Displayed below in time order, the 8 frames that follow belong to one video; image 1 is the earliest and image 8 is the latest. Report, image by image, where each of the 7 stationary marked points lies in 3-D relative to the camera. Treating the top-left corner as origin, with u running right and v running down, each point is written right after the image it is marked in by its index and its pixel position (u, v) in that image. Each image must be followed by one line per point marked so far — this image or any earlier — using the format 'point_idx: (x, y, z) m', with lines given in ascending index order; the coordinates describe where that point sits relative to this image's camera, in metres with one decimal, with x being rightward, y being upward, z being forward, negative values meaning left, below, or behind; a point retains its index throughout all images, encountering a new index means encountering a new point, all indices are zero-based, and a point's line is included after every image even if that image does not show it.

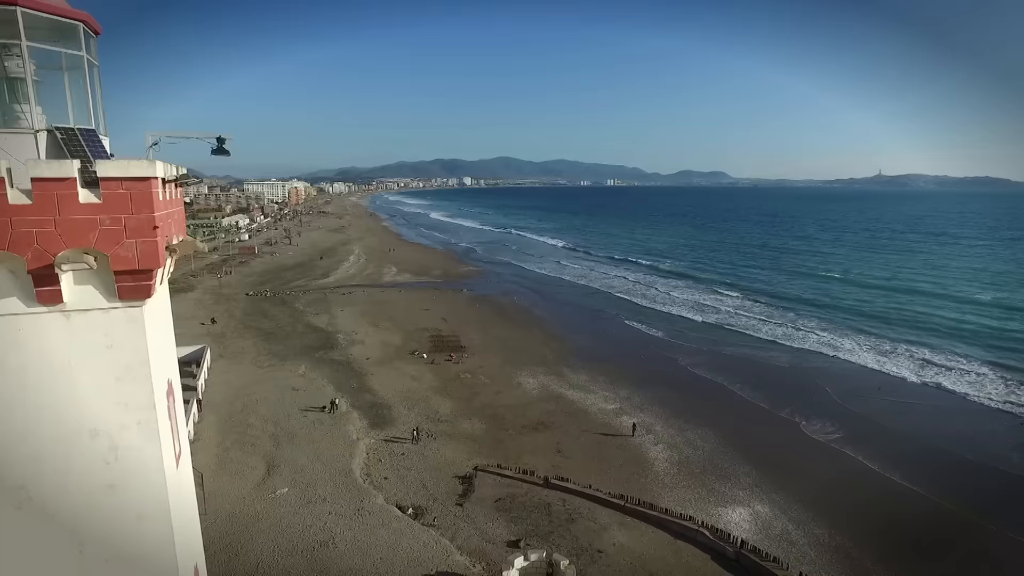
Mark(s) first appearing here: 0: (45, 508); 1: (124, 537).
0: (-3.1, -1.4, +4.0) m
1: (-2.7, -1.7, +4.2) m
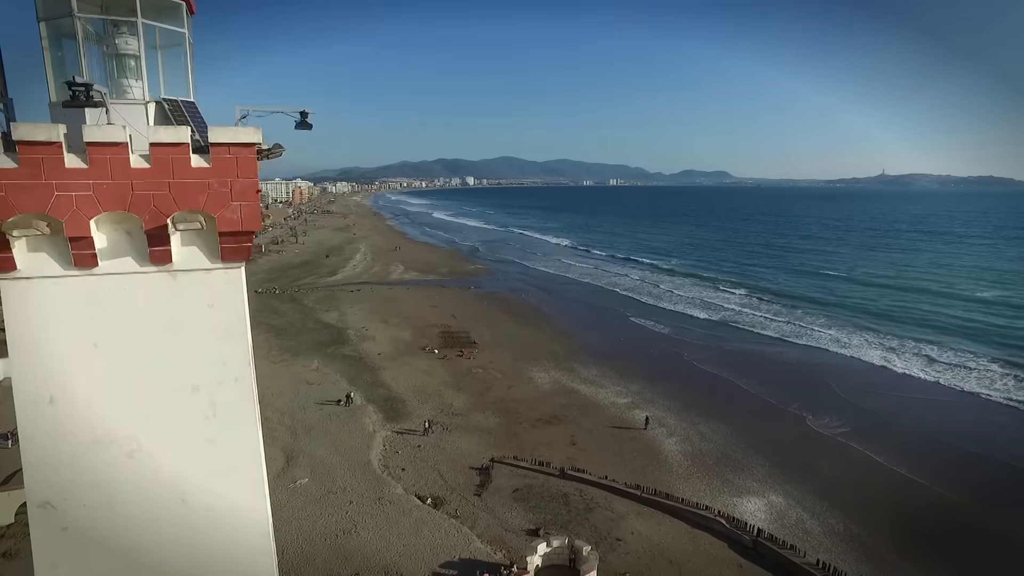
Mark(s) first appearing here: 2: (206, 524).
0: (-2.5, -1.2, +4.2) m
1: (-2.1, -1.5, +4.4) m
2: (-2.2, -1.7, +4.4) m
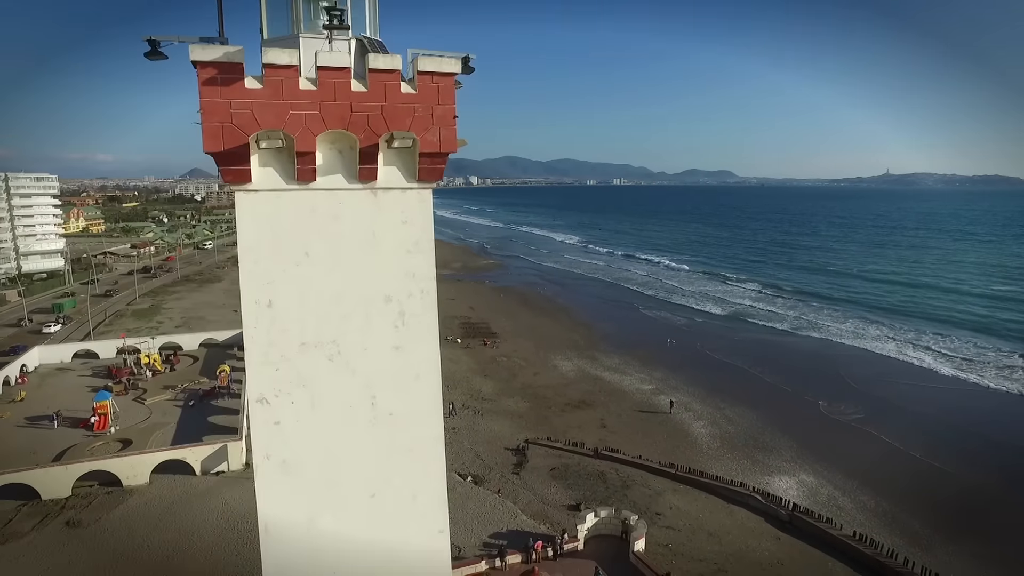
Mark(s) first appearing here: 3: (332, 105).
0: (-1.2, -0.6, +4.7) m
1: (-0.8, -0.8, +4.9) m
2: (-0.9, -1.1, +4.9) m
3: (-1.3, +1.3, +4.2) m
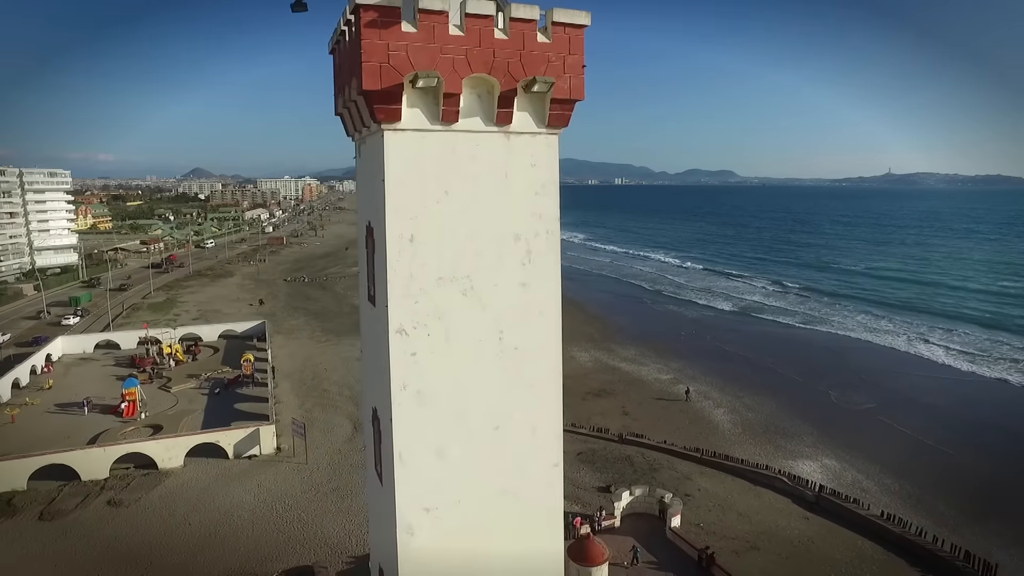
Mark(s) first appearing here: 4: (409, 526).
0: (-0.2, -0.1, +4.9) m
1: (+0.1, -0.4, +5.2) m
2: (+0.1, -0.6, +5.2) m
3: (-0.3, +1.8, +4.5) m
4: (-0.8, -2.0, +5.0) m
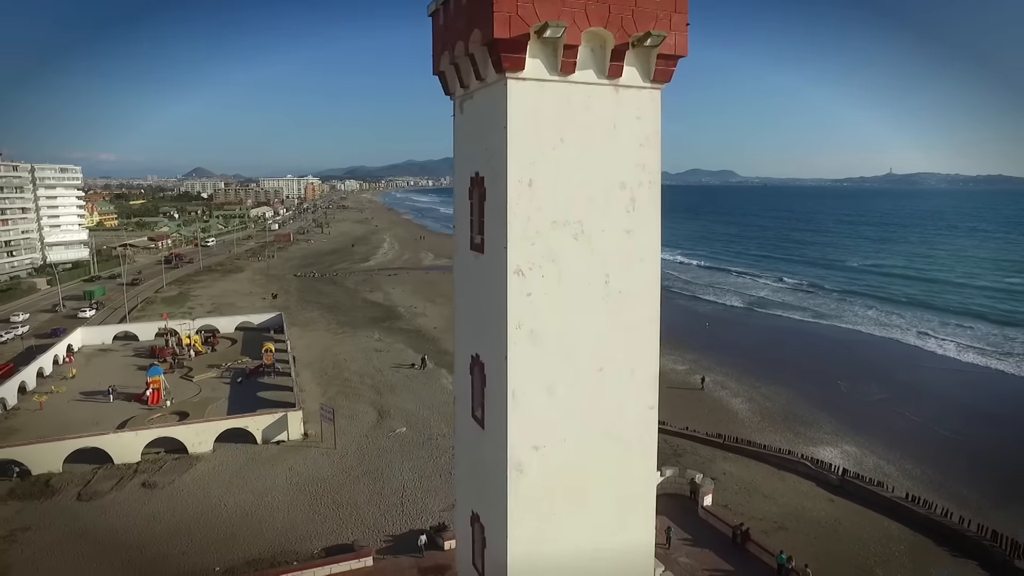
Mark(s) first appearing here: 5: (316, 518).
0: (+0.7, +0.4, +5.2) m
1: (+1.1, +0.1, +5.4) m
2: (+1.0, -0.2, +5.4) m
3: (+0.6, +2.2, +4.7) m
4: (+0.1, -1.5, +5.2) m
5: (-5.3, -6.2, +16.2) m
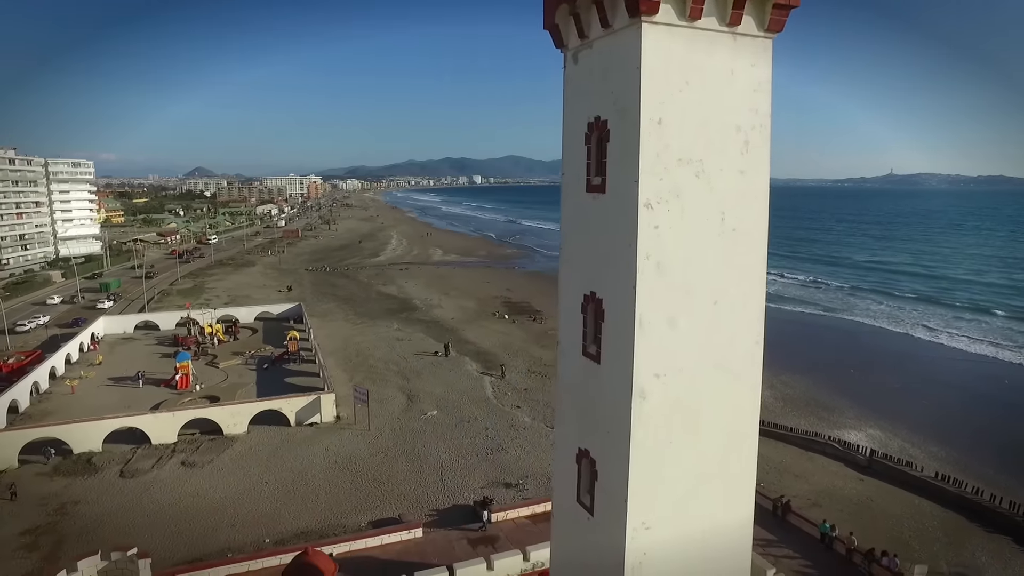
0: (+1.8, +1.0, +5.4) m
1: (+2.2, +0.7, +5.6) m
2: (+2.1, +0.4, +5.7) m
3: (+1.8, +2.8, +5.0) m
4: (+1.2, -0.9, +5.5) m
5: (-4.2, -5.6, +16.5) m
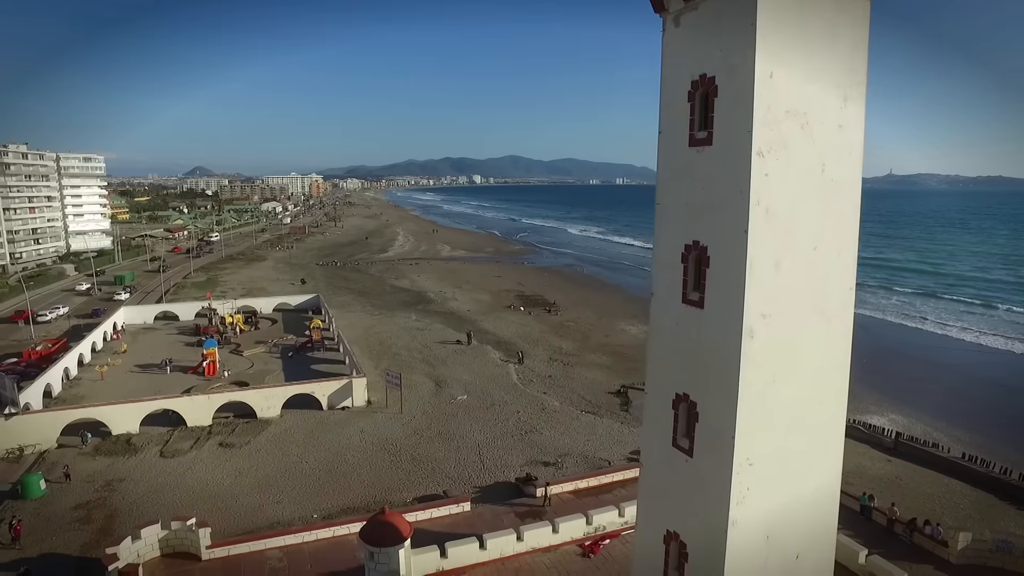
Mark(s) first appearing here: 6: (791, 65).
0: (+2.9, +1.5, +5.7) m
1: (+3.3, +1.2, +5.9) m
2: (+3.2, +0.9, +5.9) m
3: (+2.9, +3.3, +5.2) m
4: (+2.3, -0.4, +5.7) m
5: (-3.2, -5.1, +16.7) m
6: (+2.5, +2.1, +5.5) m
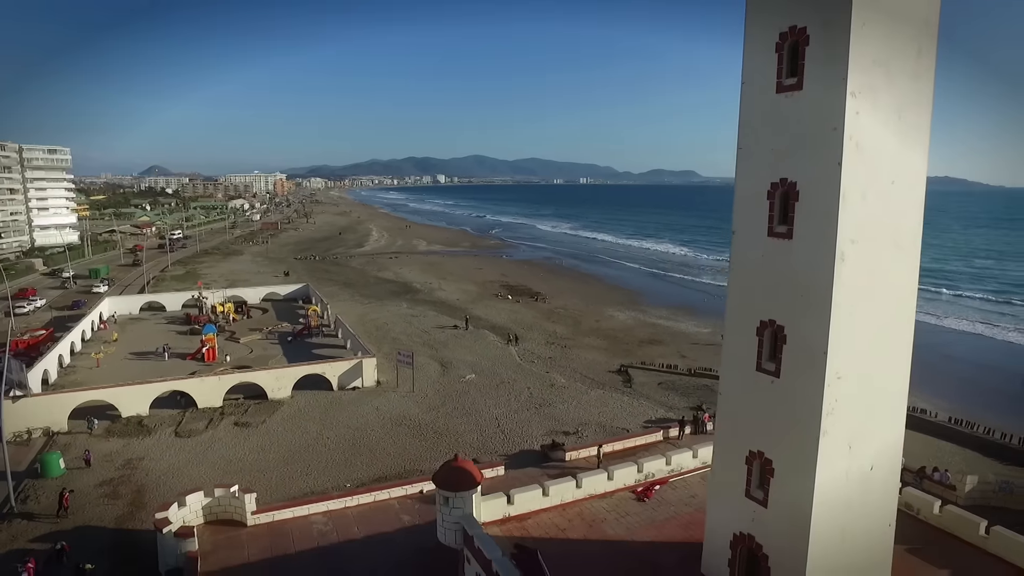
0: (+4.1, +2.3, +6.3) m
1: (+4.5, +2.0, +6.6) m
2: (+4.4, +1.7, +6.6) m
3: (+4.1, +4.1, +5.9) m
4: (+3.5, +0.4, +6.3) m
5: (-2.5, -4.4, +17.0) m
6: (+3.7, +2.8, +6.1) m
